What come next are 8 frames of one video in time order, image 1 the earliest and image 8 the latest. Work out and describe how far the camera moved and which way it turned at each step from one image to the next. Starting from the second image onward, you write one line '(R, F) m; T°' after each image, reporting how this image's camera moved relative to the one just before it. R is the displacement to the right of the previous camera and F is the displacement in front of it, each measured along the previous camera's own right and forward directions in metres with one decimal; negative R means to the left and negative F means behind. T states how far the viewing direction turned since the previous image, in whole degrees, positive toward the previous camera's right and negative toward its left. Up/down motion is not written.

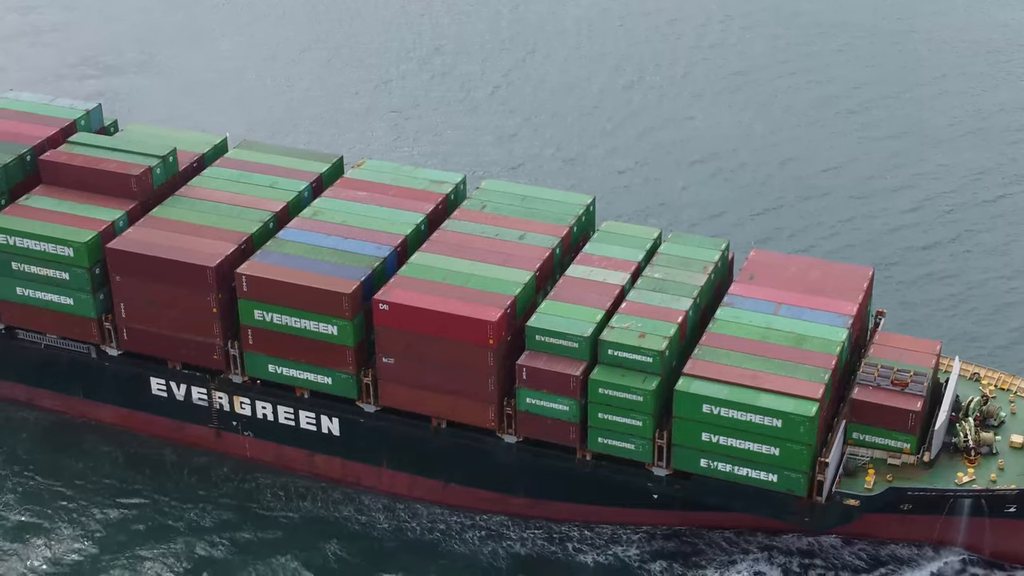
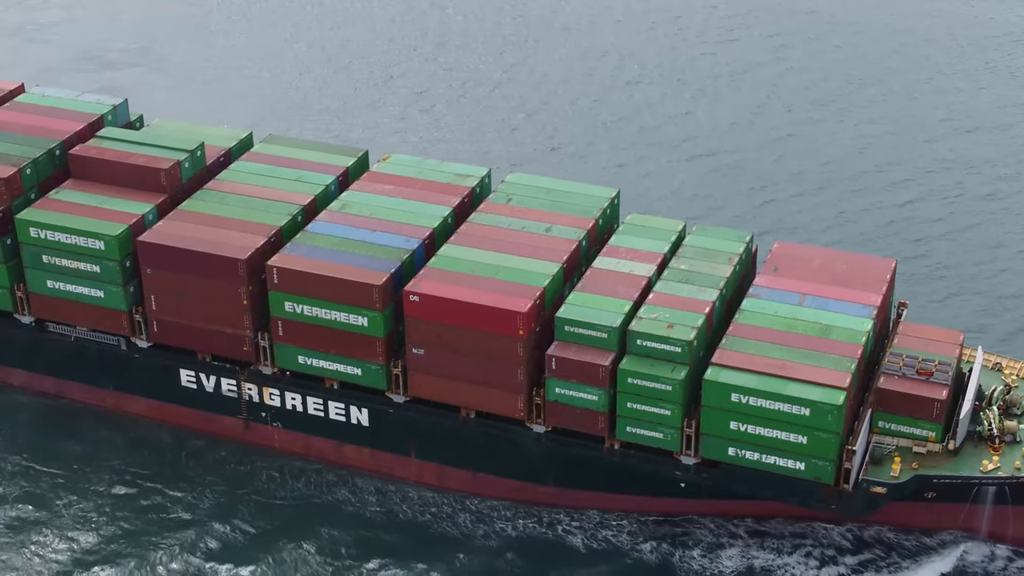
(-1.0, -0.5) m; 0°
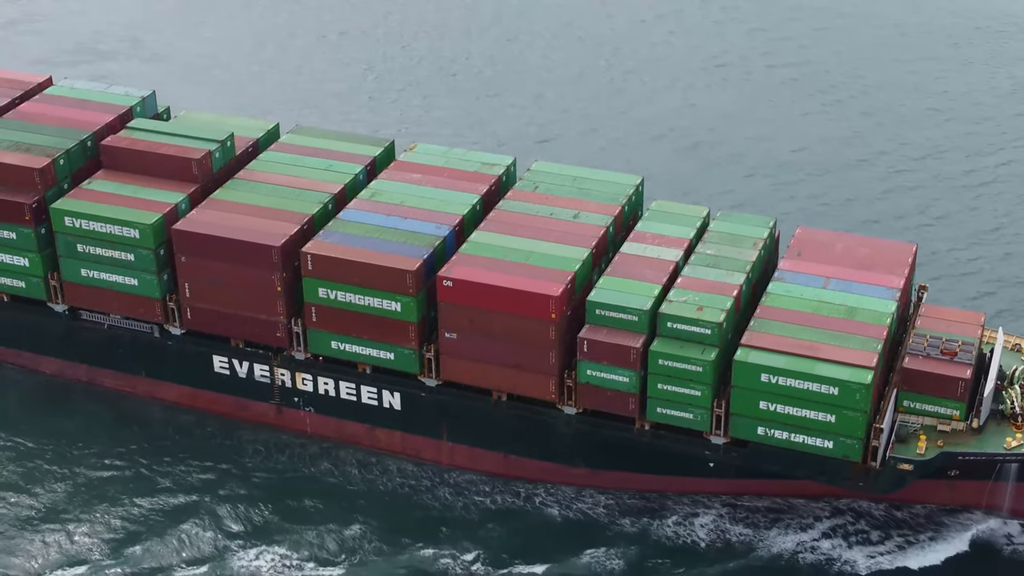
(-1.4, -0.9) m; +1°
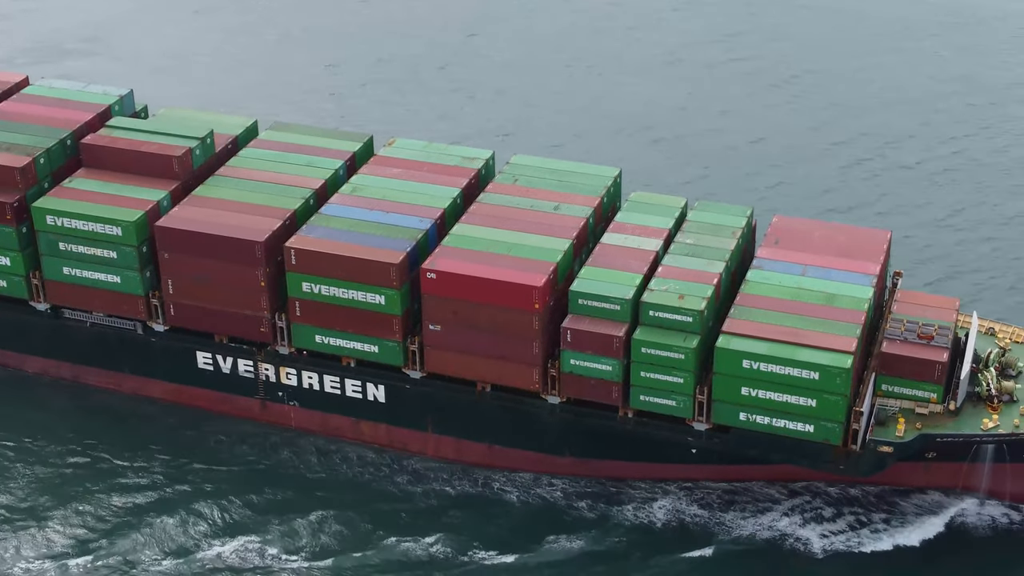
(-0.7, -0.5) m; +1°
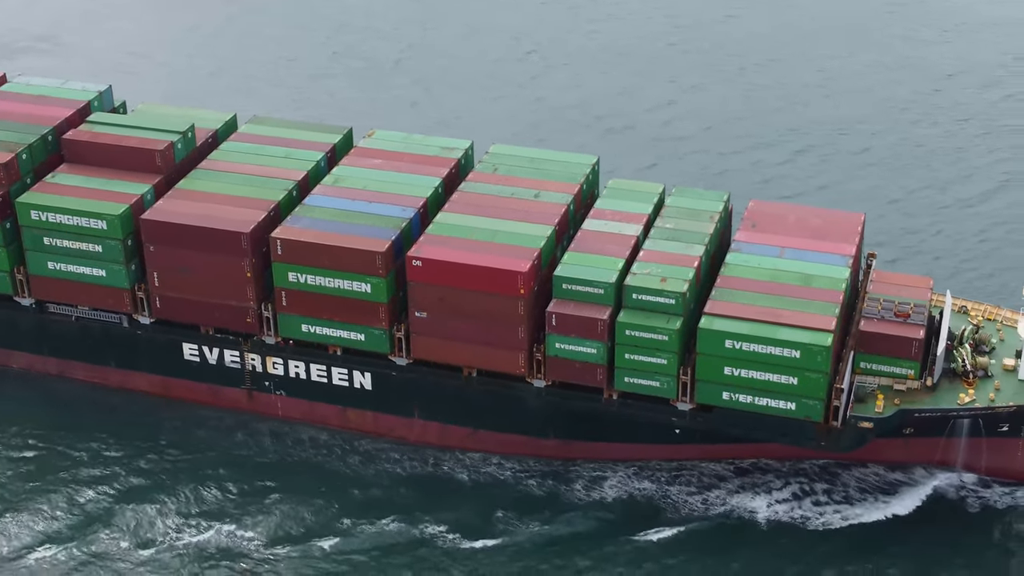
(-1.0, -0.8) m; +2°
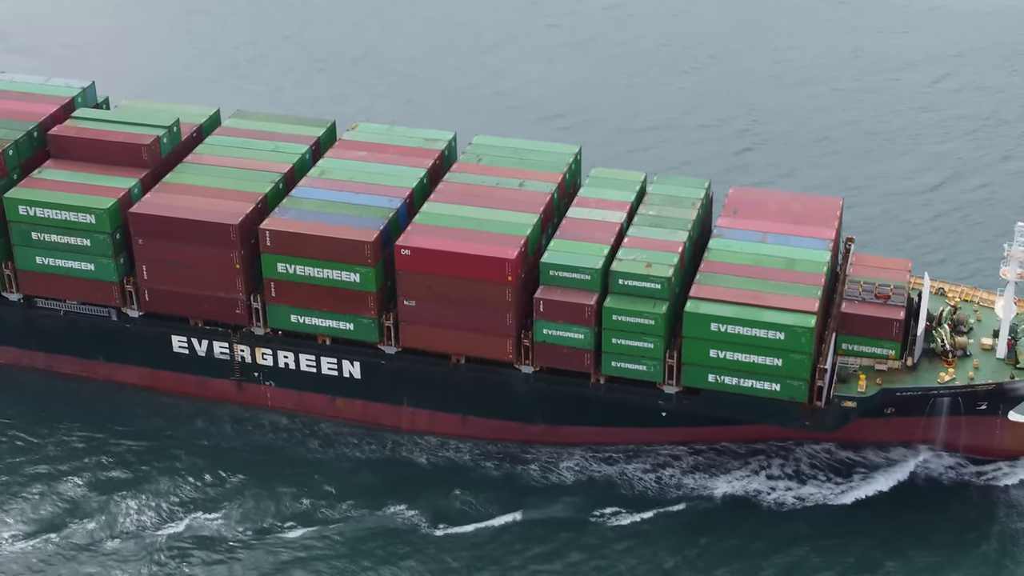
(-0.9, -0.7) m; +1°
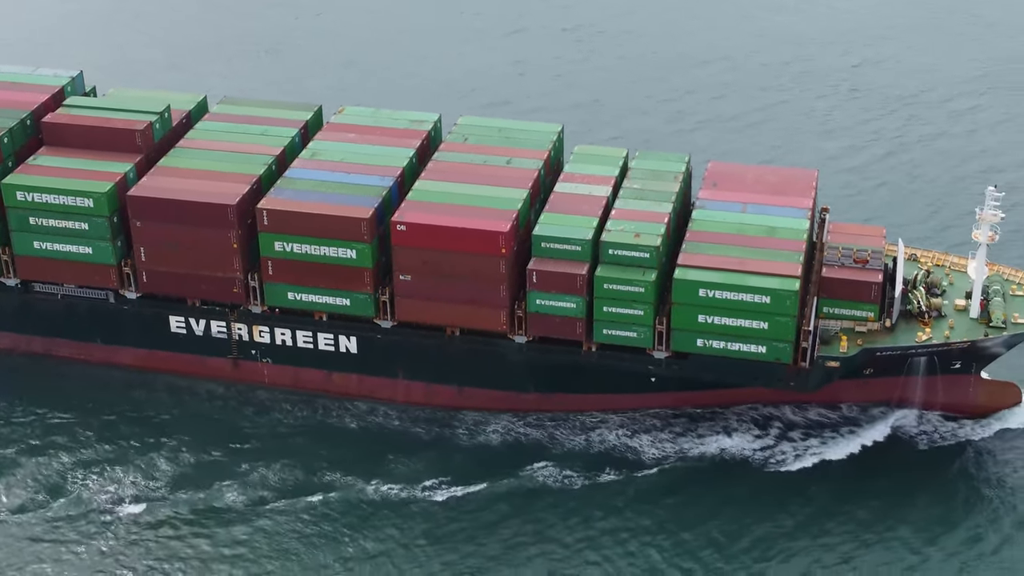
(-1.8, -1.6) m; +2°
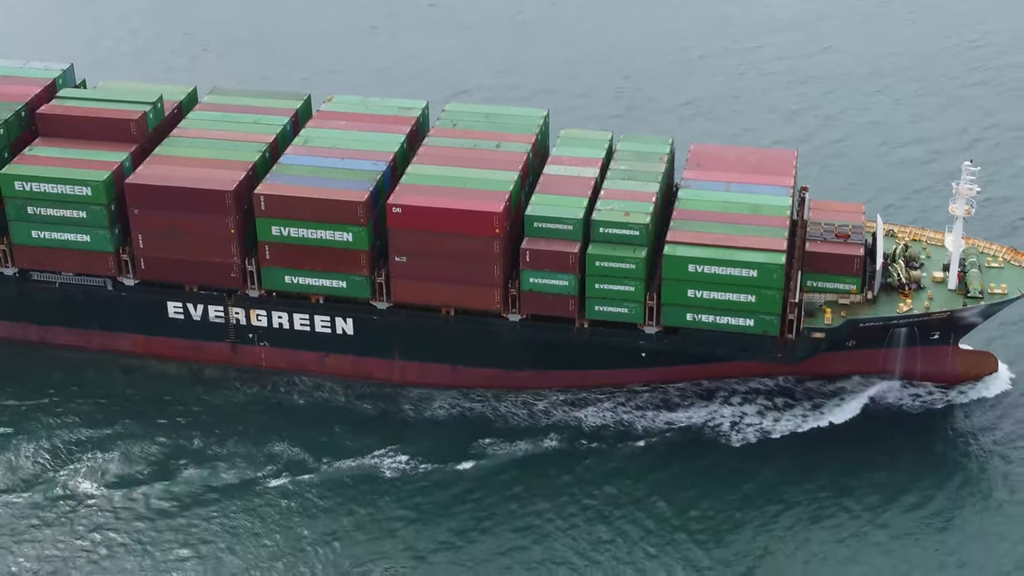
(-1.4, -1.3) m; +2°
